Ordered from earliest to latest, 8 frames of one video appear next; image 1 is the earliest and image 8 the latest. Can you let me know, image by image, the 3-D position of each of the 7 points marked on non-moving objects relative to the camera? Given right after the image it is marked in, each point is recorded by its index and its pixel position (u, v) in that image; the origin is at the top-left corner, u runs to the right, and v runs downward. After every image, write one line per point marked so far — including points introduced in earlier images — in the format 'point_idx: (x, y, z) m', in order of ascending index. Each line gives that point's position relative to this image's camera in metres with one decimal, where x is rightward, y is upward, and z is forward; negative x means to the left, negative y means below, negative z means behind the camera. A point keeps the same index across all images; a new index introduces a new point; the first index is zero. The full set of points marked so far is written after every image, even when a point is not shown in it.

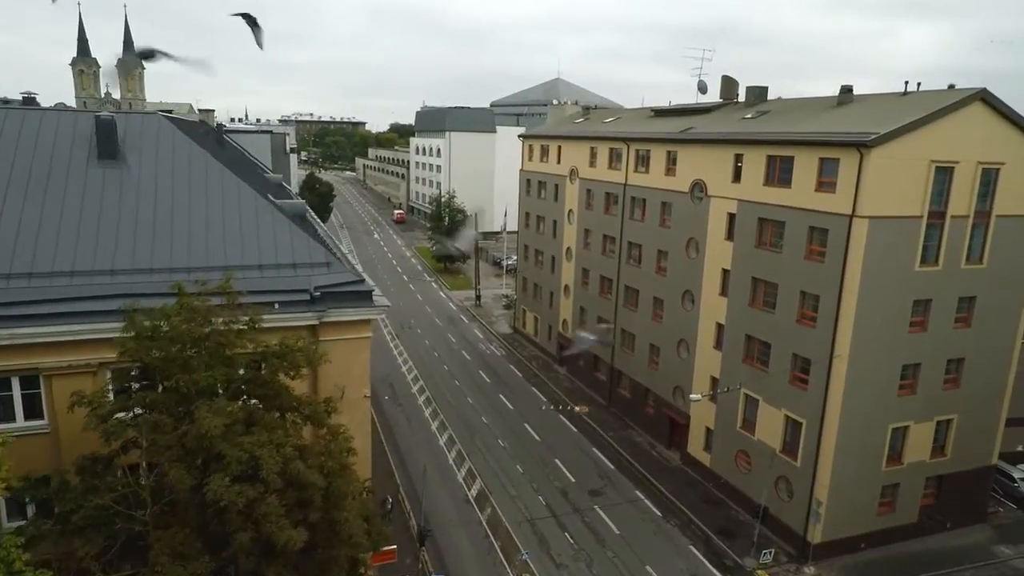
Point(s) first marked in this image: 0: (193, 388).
0: (-5.2, -1.7, +11.4) m
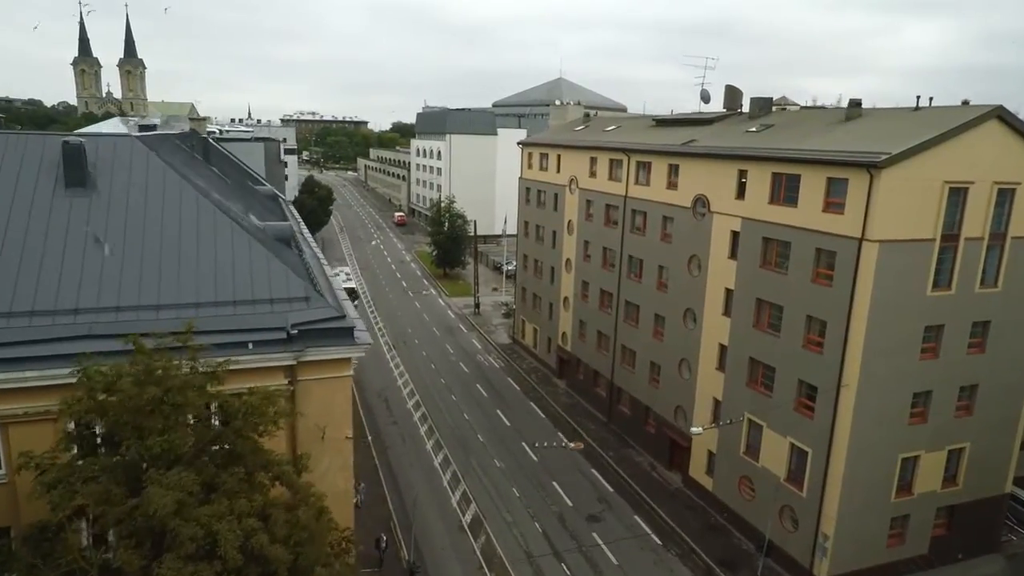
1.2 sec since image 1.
0: (-5.5, -2.5, +10.4) m
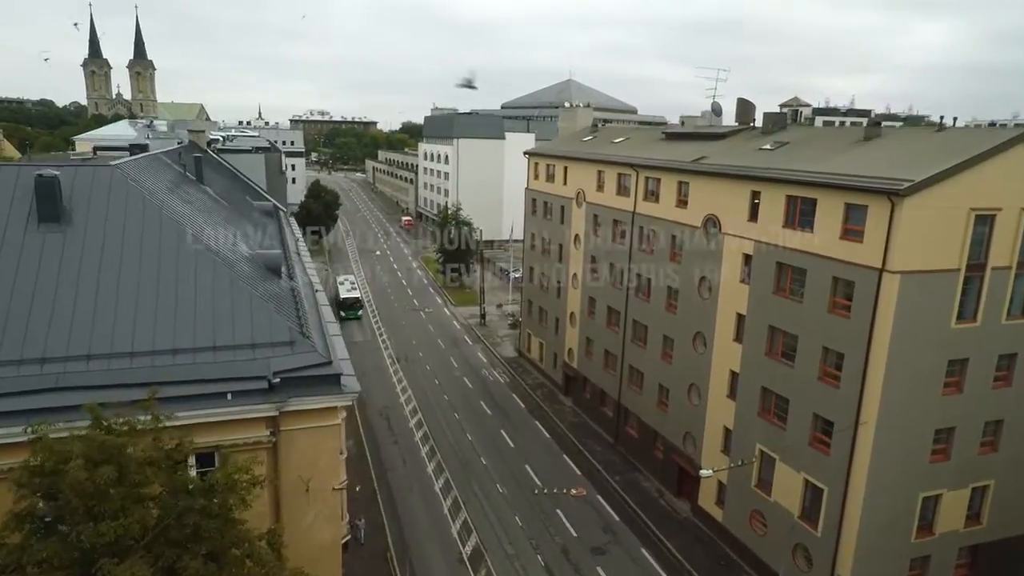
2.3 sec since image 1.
0: (-5.7, -3.5, +9.5) m
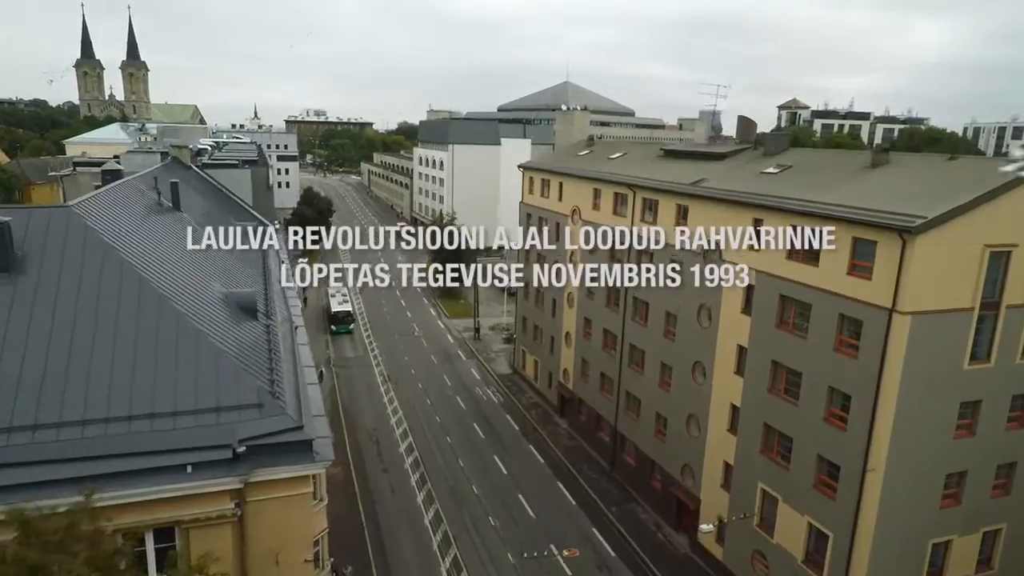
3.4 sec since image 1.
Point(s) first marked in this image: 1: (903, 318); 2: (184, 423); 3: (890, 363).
0: (-5.9, -4.7, +8.4) m
1: (+11.0, -0.8, +19.5) m
2: (-6.3, -2.6, +13.4) m
3: (+10.9, -2.2, +19.9) m
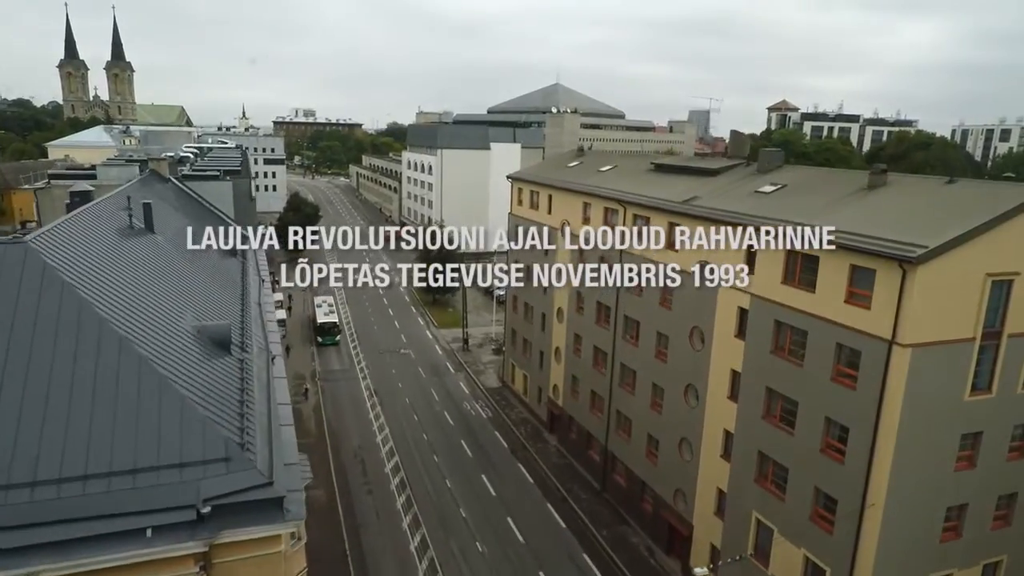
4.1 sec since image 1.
0: (-6.1, -5.5, +7.5) m
1: (+10.6, -1.7, +18.8) m
2: (-6.6, -3.5, +12.5) m
3: (+10.5, -3.0, +19.3) m
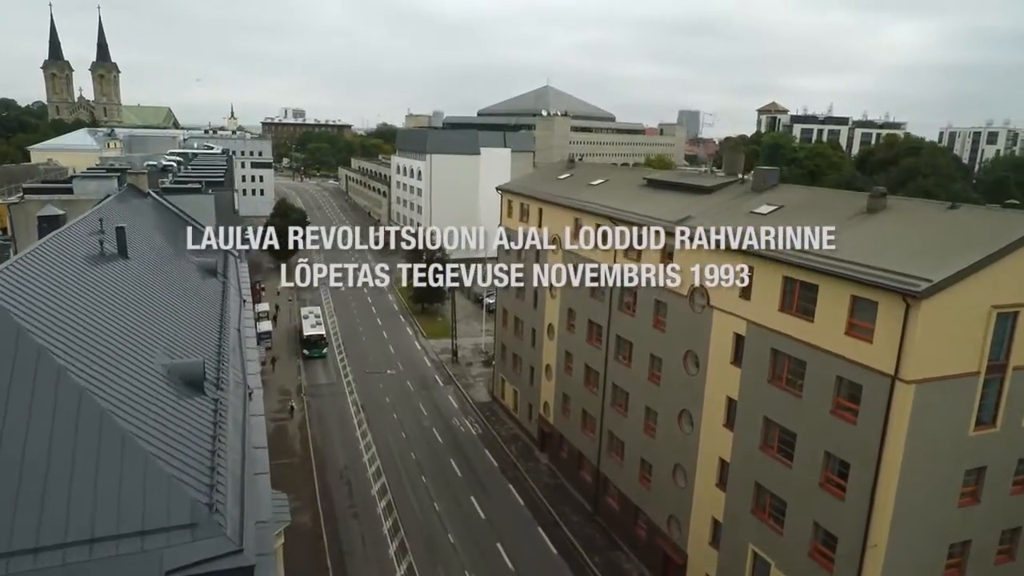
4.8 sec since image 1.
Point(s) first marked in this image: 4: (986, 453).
0: (-6.3, -6.5, +6.6) m
1: (+10.3, -2.6, +18.1) m
2: (-6.8, -4.4, +11.6) m
3: (+10.2, -3.9, +18.6) m
4: (+13.5, -4.7, +19.7) m
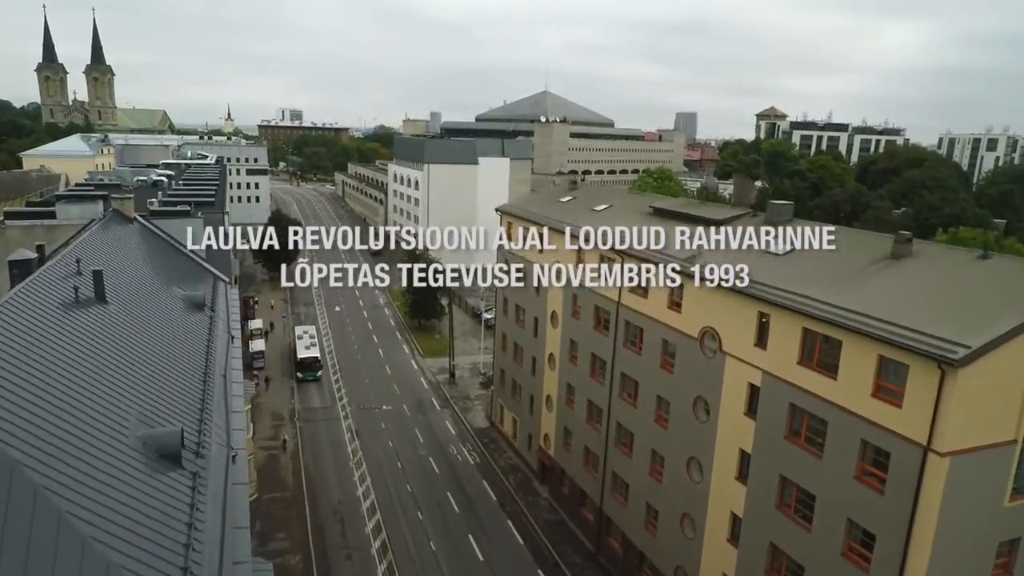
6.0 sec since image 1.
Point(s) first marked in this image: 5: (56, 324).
0: (-6.2, -7.9, +5.2) m
1: (+10.4, -4.1, +16.8) m
2: (-6.7, -5.9, +10.2) m
3: (+10.2, -5.4, +17.3) m
4: (+13.5, -6.3, +18.4) m
5: (-12.5, -0.9, +19.1) m
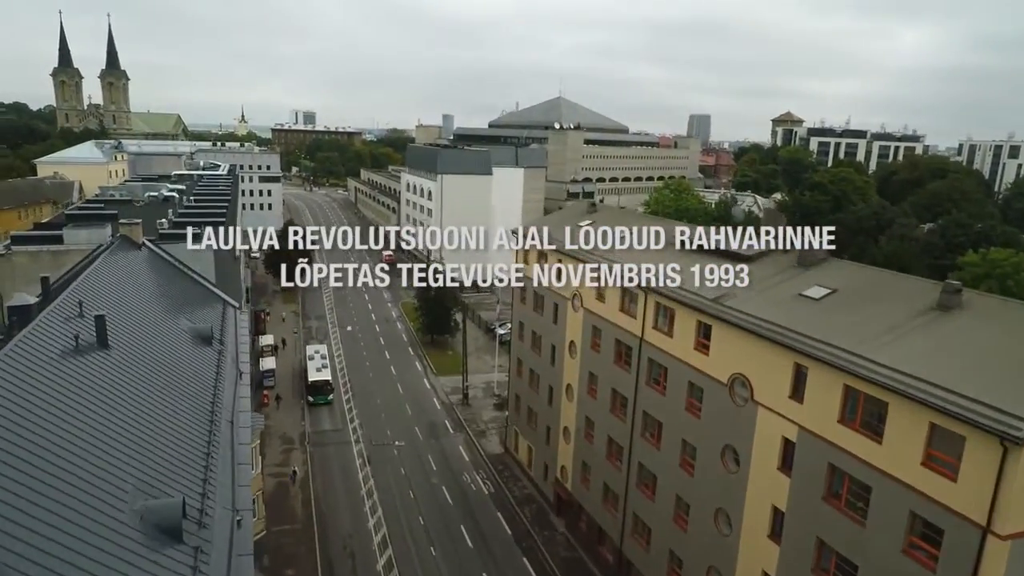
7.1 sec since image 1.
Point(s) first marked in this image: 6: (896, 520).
0: (-5.9, -9.3, +4.1) m
1: (+10.9, -5.6, +15.5) m
2: (-6.3, -7.2, +9.2) m
3: (+10.8, -6.9, +16.0) m
4: (+14.1, -7.8, +17.1) m
5: (-11.9, -2.3, +18.2) m
6: (+9.8, -5.9, +17.9) m
